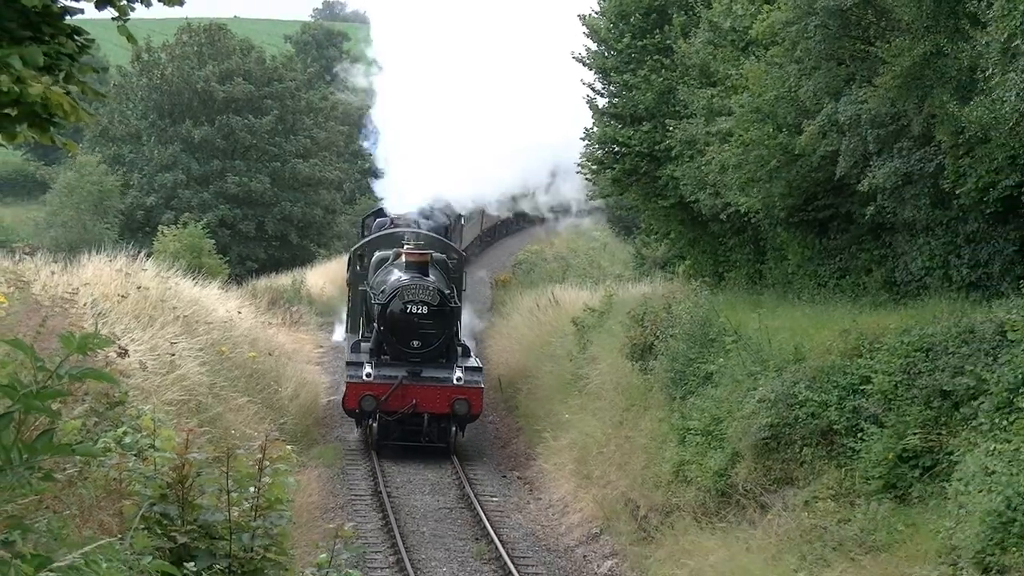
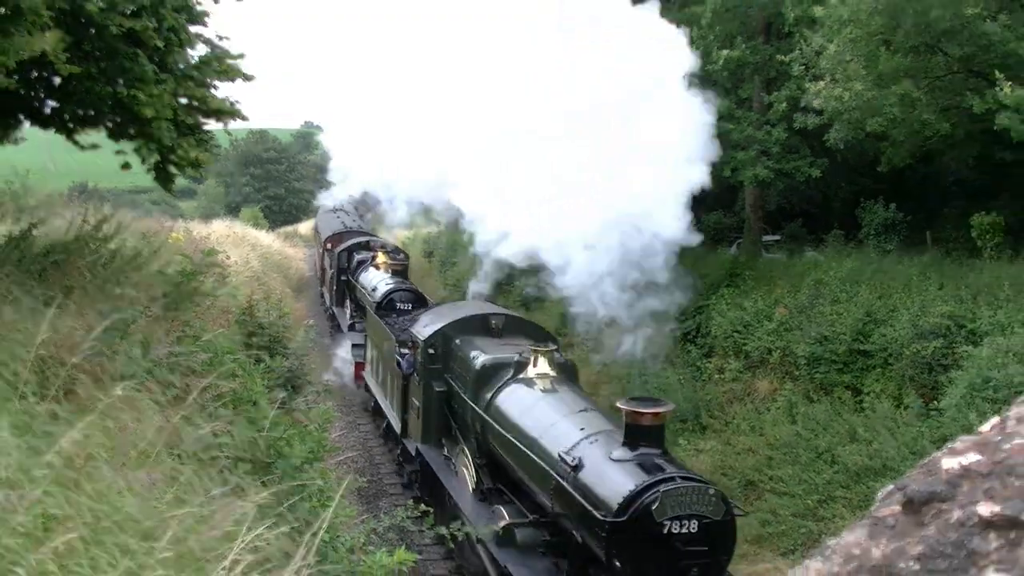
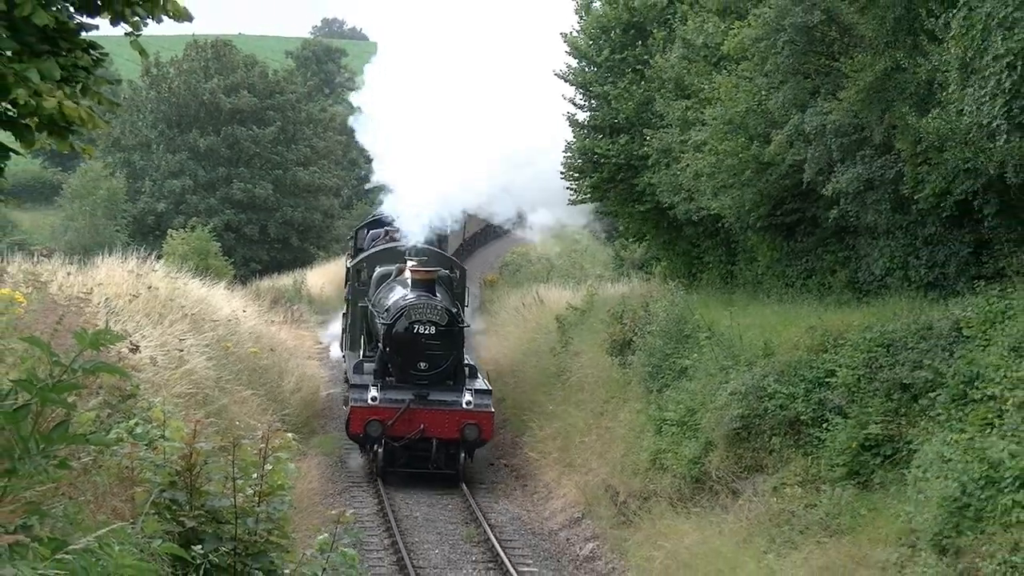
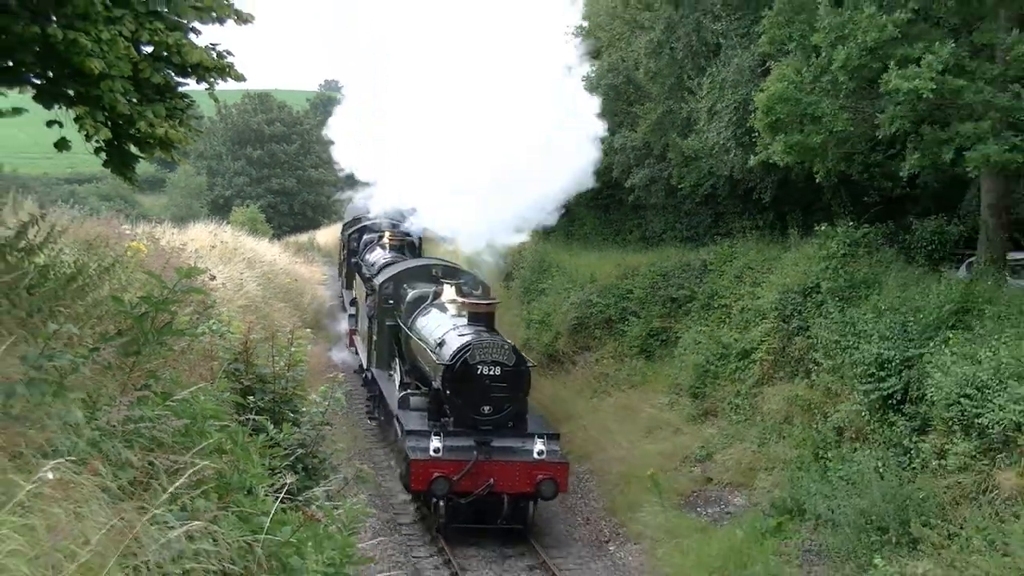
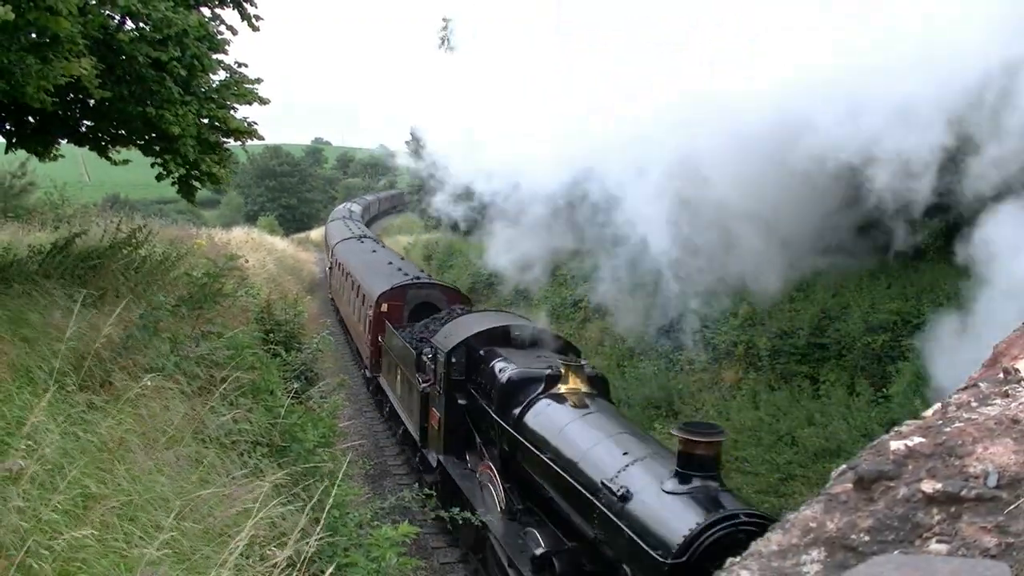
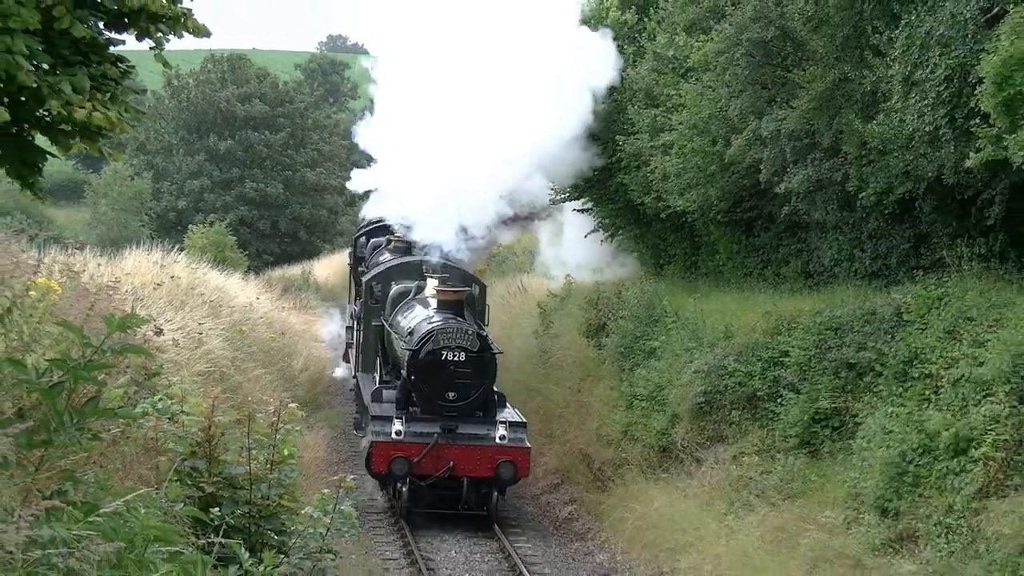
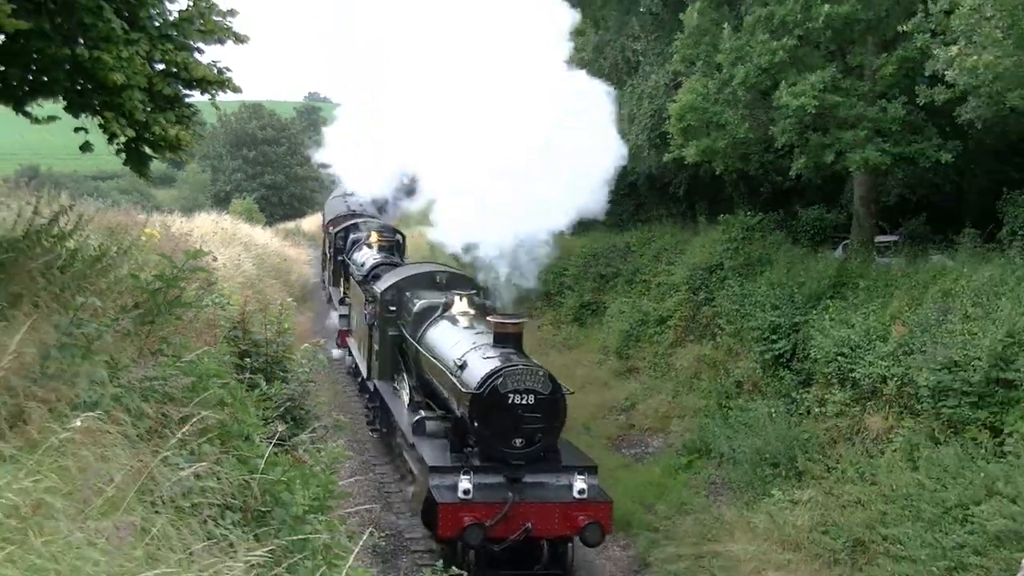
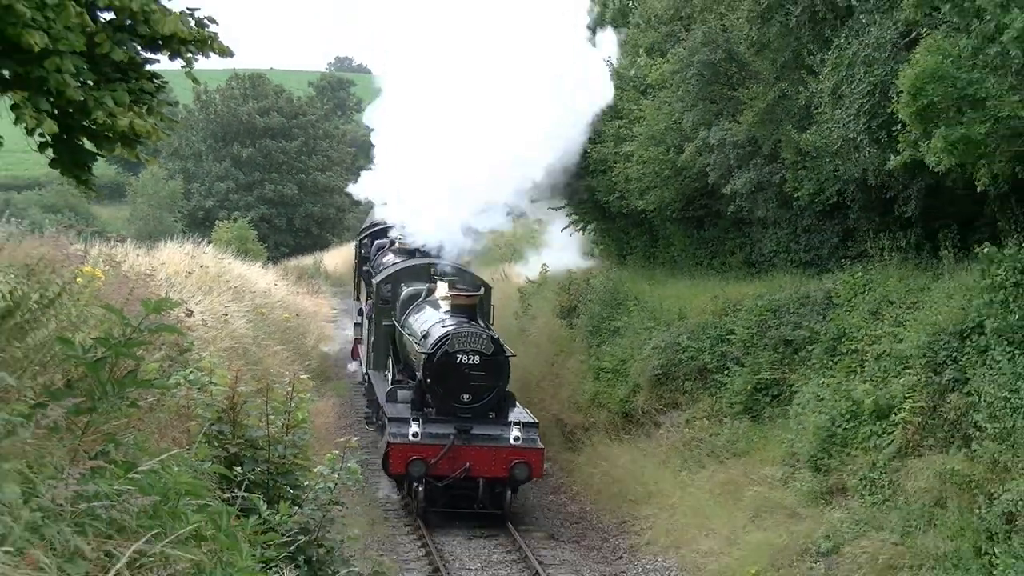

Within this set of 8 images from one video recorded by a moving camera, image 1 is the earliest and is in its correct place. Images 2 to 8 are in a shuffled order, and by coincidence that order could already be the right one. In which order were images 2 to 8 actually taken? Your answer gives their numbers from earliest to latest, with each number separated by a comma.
3, 6, 8, 4, 7, 2, 5
